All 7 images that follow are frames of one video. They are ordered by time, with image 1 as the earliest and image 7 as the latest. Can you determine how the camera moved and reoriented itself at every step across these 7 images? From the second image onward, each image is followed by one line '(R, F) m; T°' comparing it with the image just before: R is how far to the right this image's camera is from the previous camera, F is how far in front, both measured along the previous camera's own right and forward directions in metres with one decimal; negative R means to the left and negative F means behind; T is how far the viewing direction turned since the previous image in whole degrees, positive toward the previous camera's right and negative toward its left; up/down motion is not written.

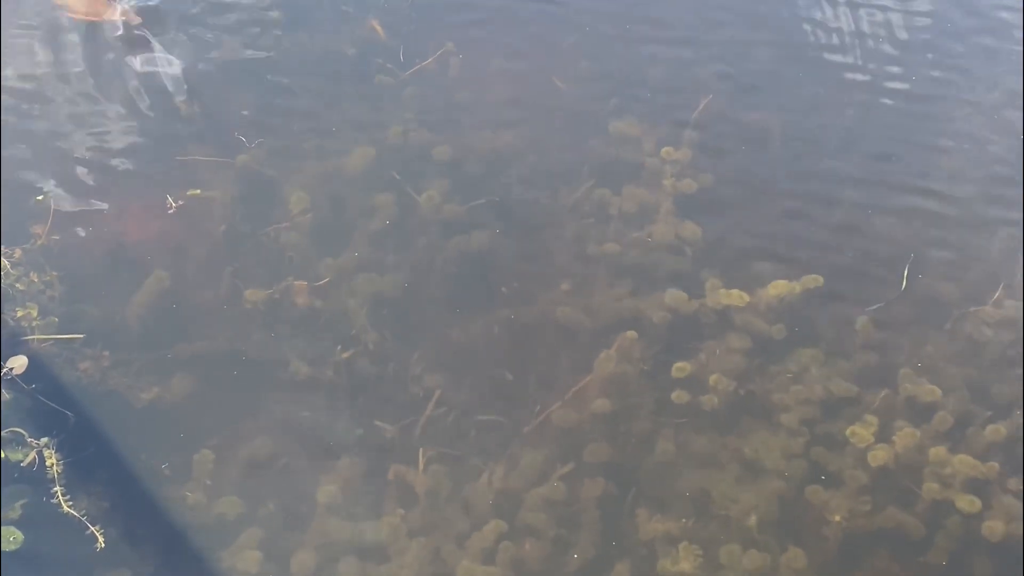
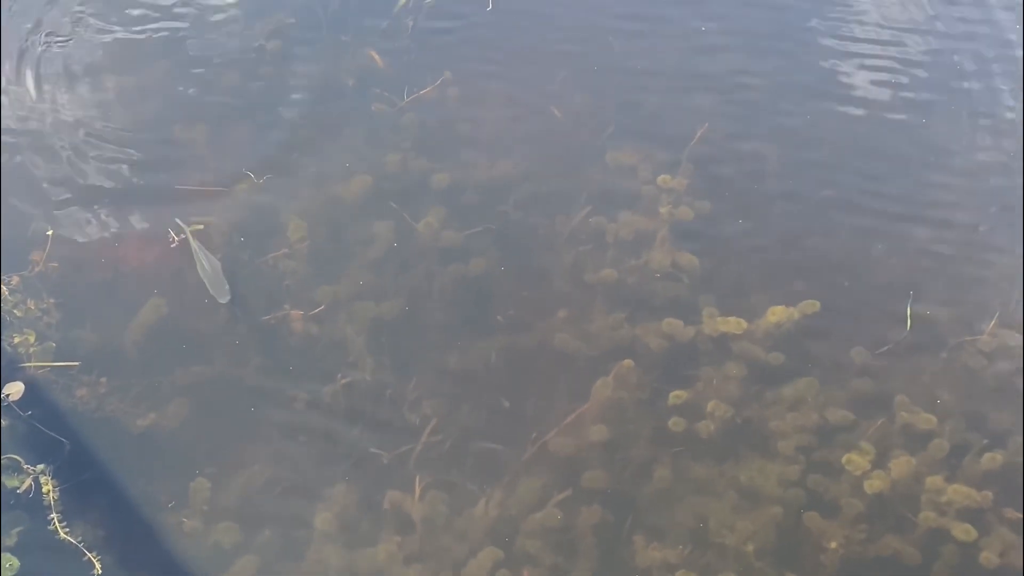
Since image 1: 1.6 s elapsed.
(0.0, 0.0) m; 0°
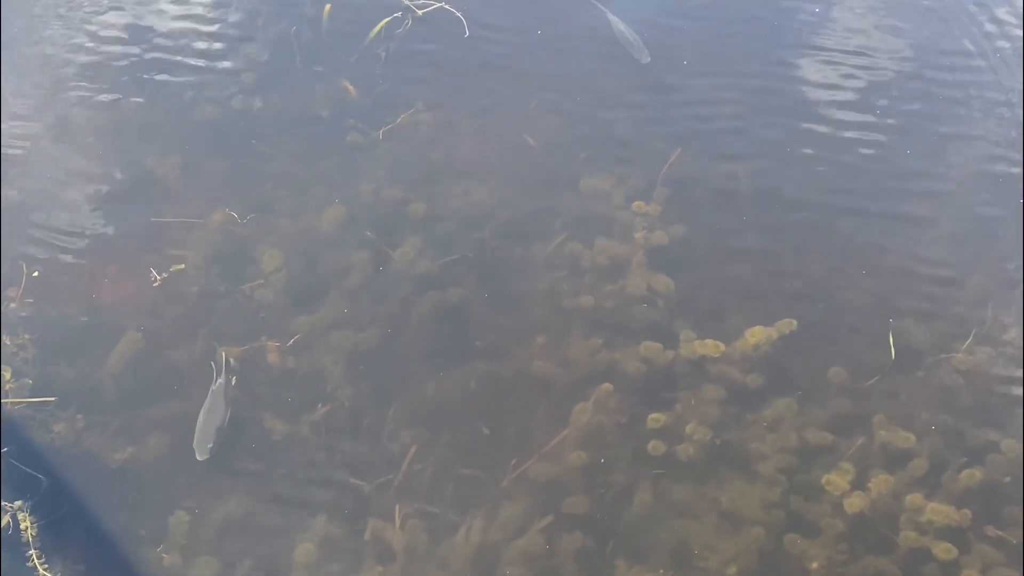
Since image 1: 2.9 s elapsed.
(+0.1, 0.0) m; 0°
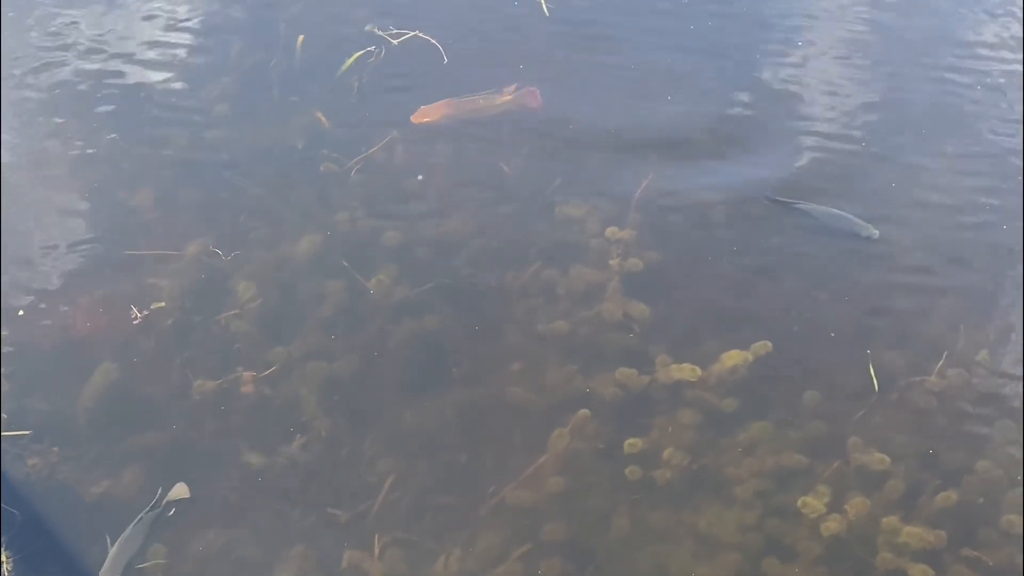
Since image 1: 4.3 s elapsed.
(+0.1, 0.0) m; +1°
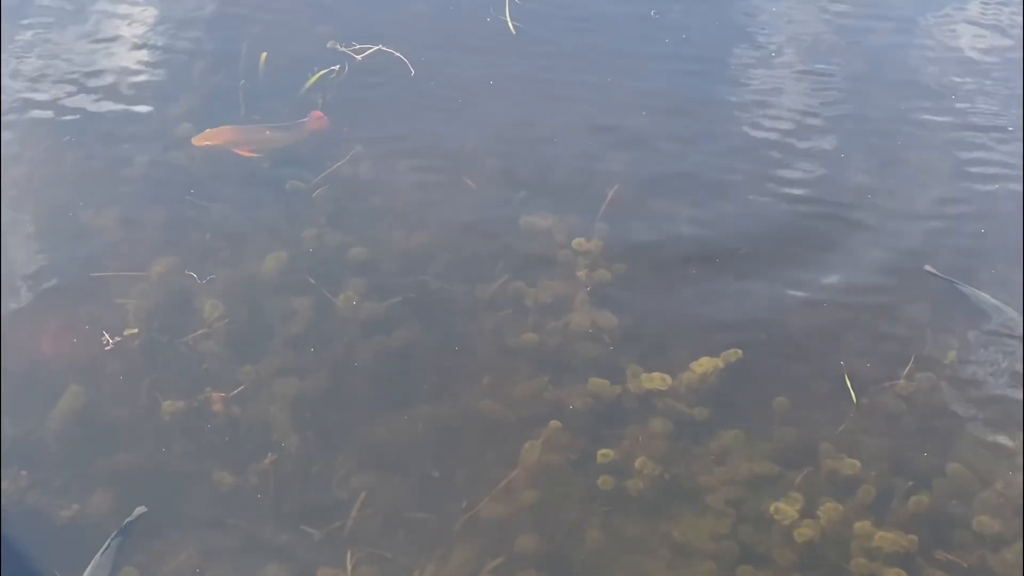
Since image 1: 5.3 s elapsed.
(+0.1, 0.0) m; 0°
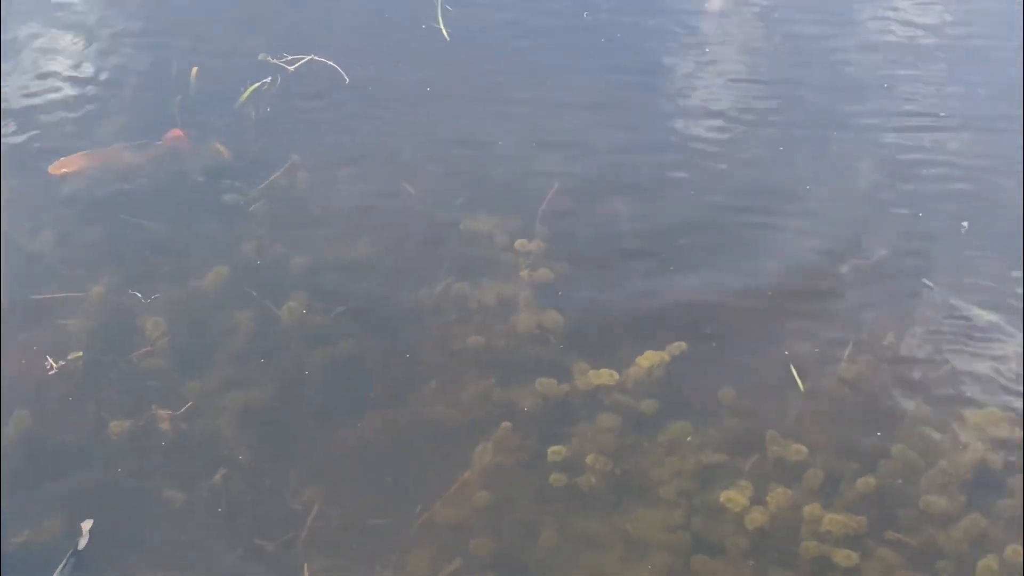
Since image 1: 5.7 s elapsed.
(+0.2, 0.0) m; +1°
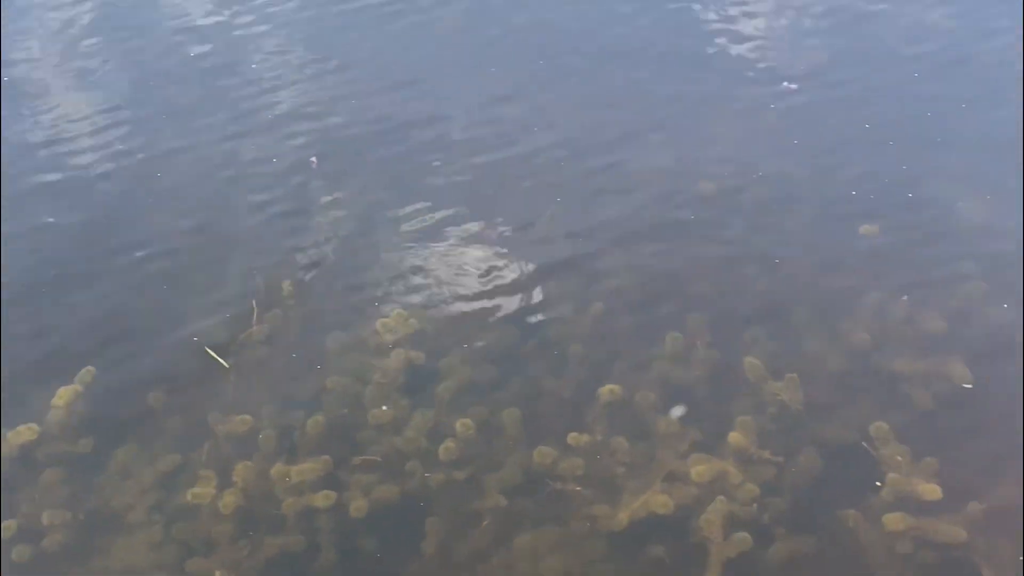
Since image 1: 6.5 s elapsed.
(+2.5, -0.3) m; +10°
